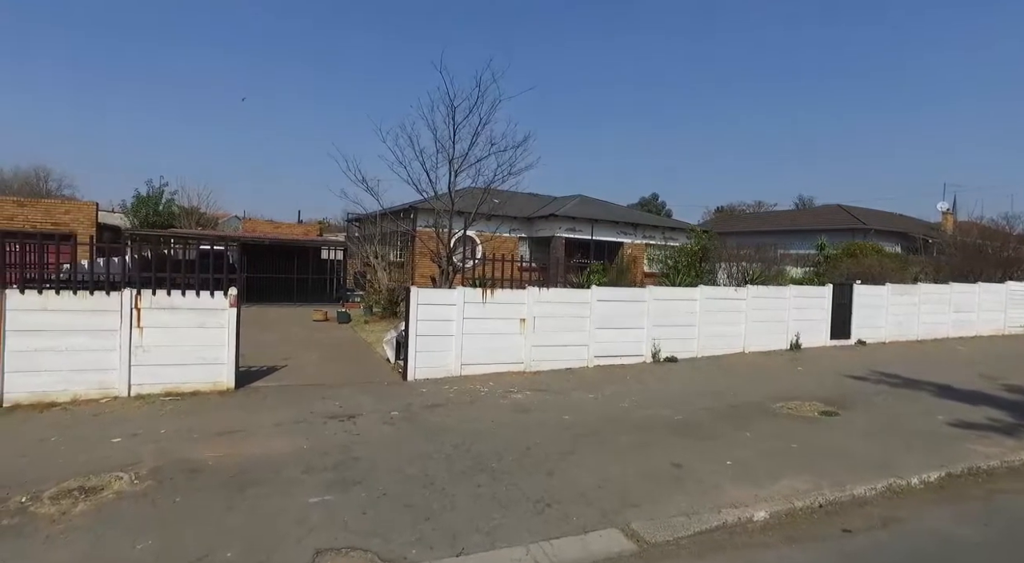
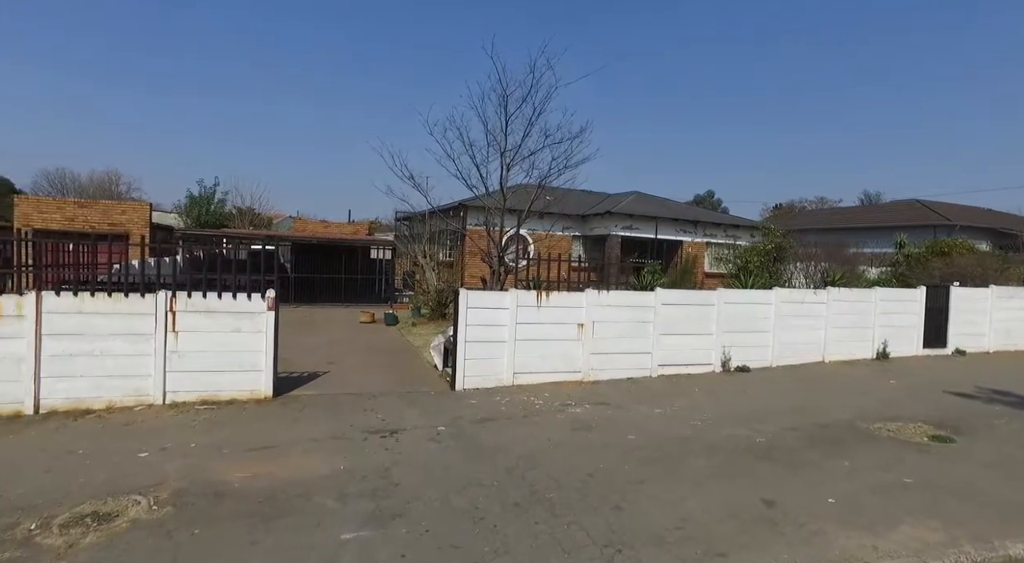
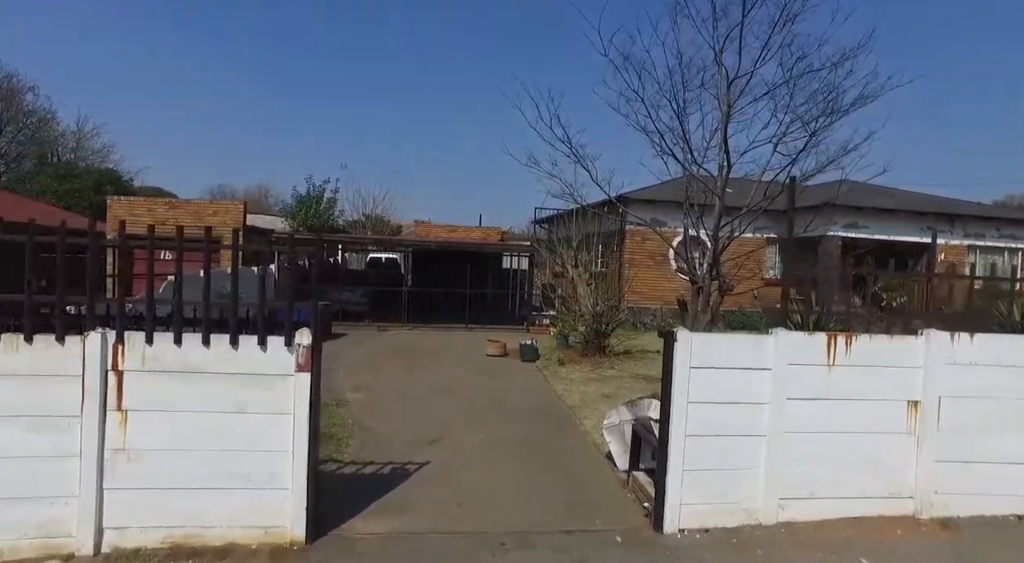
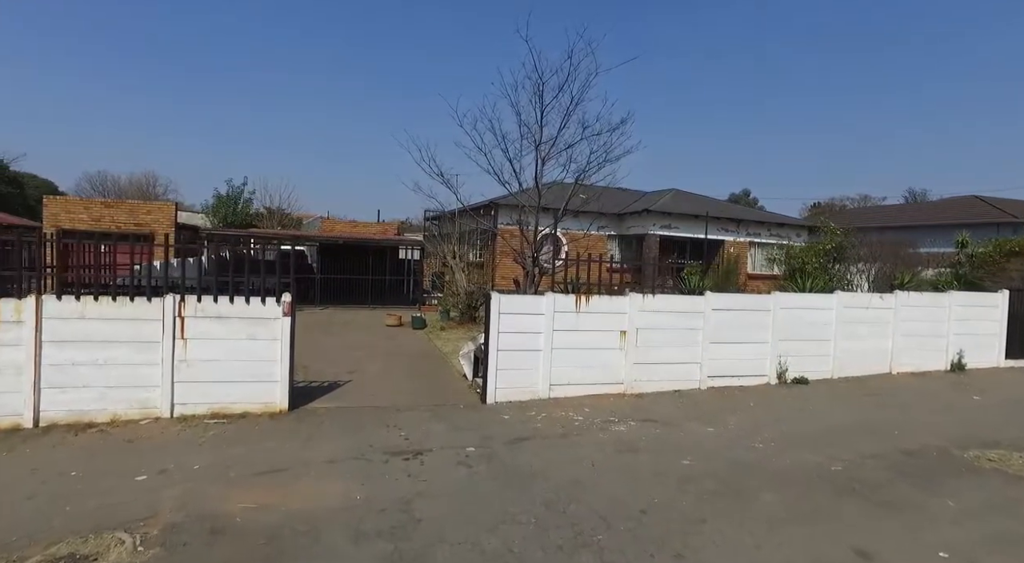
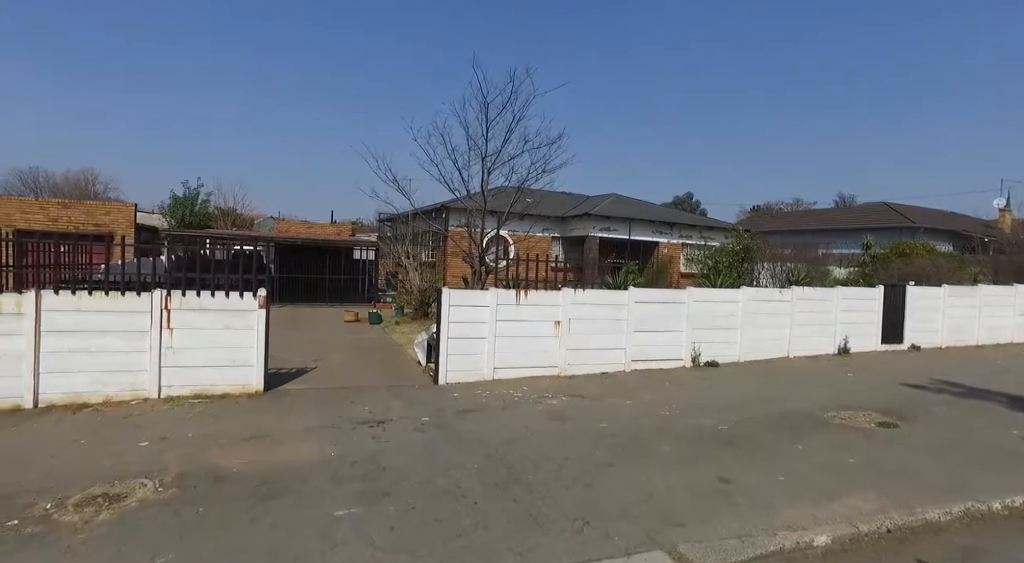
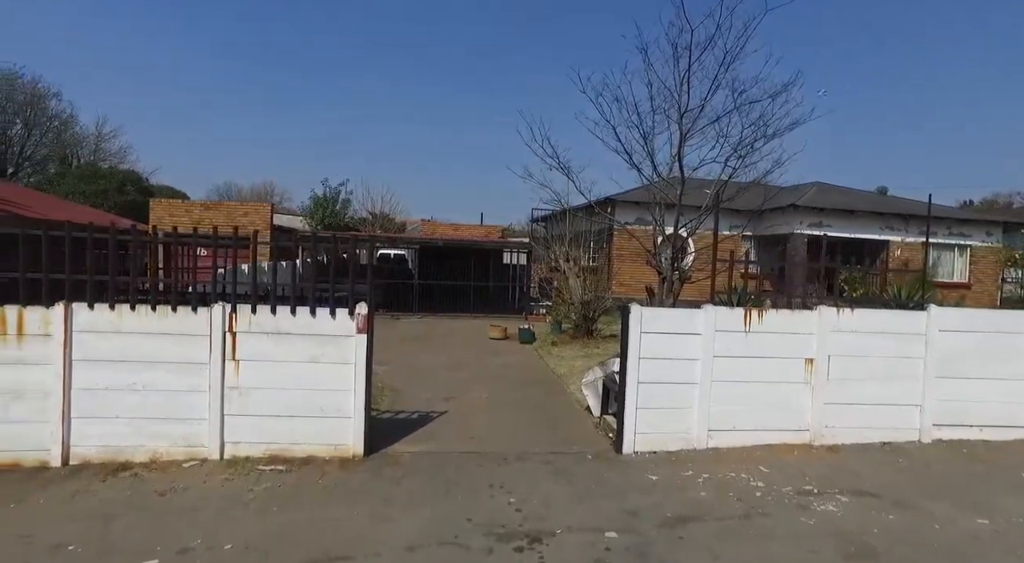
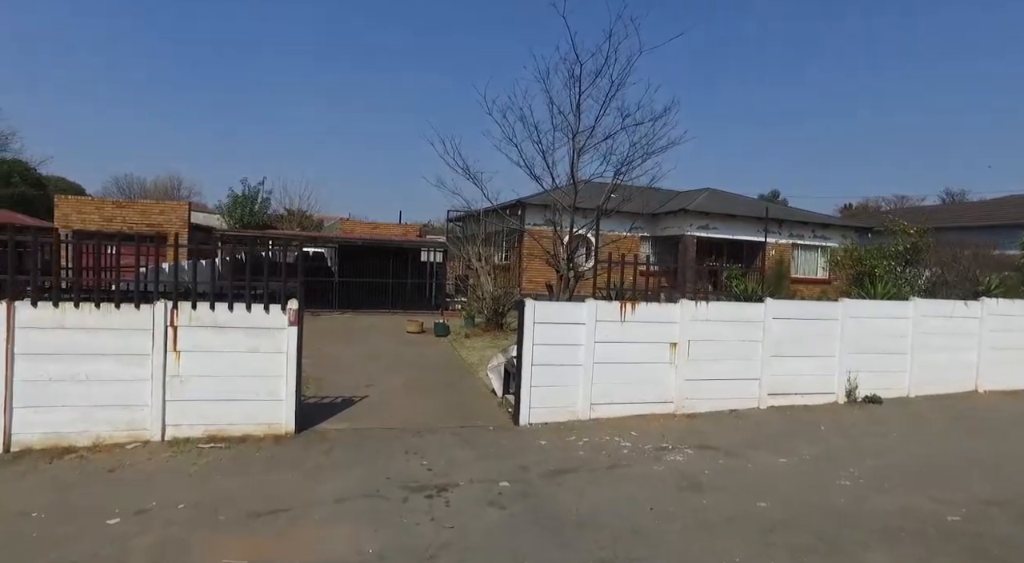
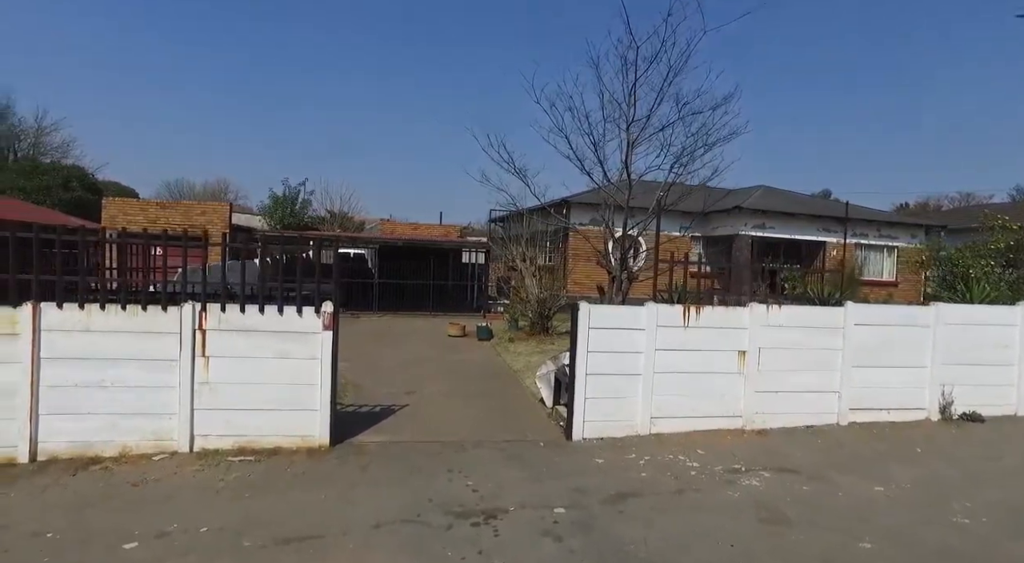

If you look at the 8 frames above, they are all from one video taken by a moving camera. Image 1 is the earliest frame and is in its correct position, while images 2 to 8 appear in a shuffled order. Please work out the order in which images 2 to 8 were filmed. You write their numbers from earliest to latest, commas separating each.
5, 2, 4, 7, 8, 6, 3
